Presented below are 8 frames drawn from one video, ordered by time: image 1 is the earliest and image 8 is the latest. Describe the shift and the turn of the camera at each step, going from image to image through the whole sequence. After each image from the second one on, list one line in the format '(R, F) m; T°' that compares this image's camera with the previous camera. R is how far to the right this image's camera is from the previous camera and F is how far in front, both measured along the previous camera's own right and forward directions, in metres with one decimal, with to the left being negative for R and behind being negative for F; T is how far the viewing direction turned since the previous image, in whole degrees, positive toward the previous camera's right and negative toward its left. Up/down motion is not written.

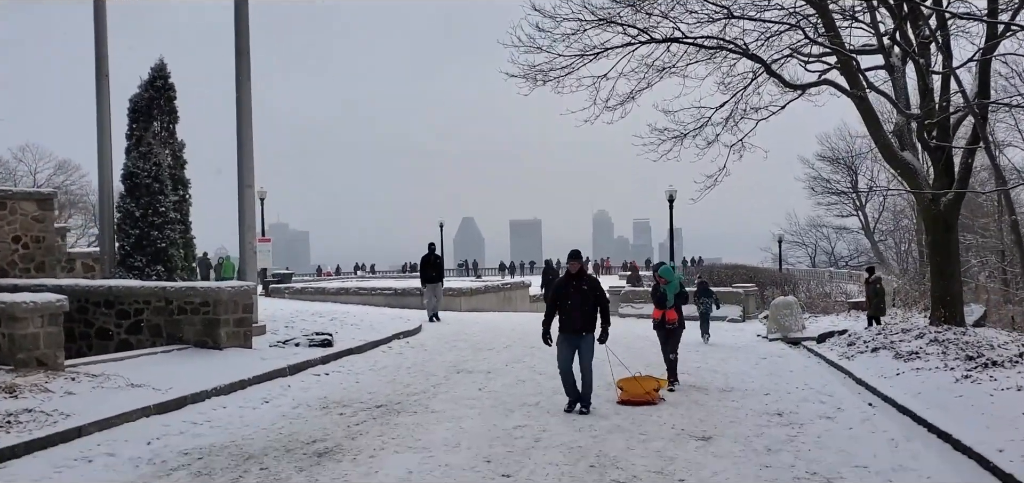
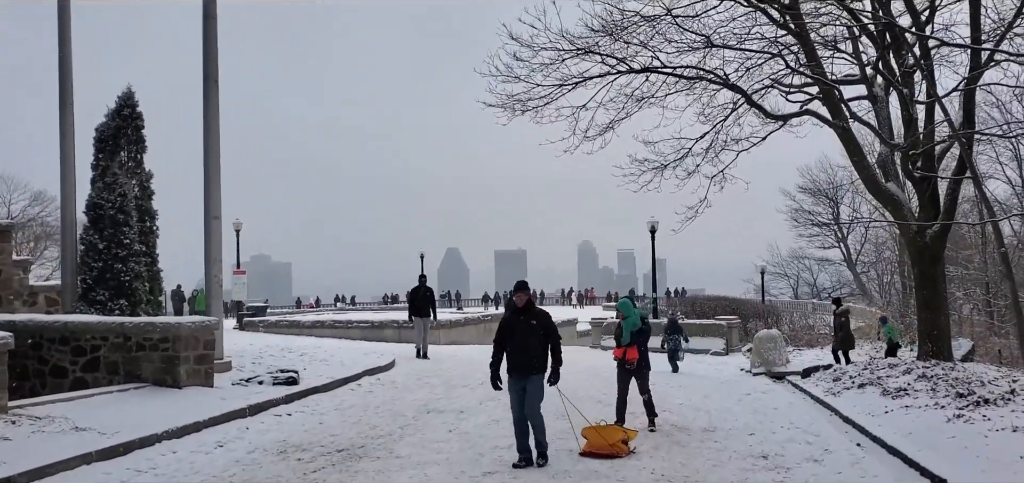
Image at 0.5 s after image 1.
(+0.1, +0.4) m; +1°
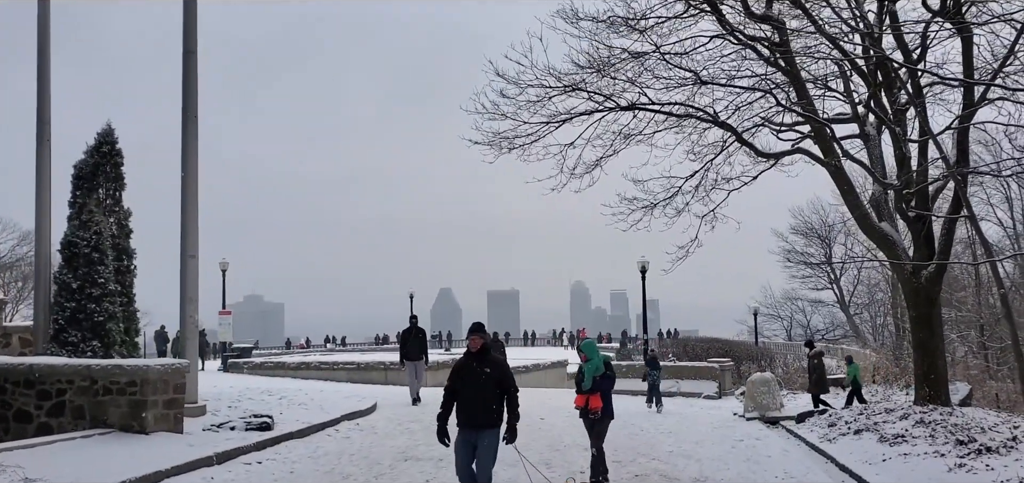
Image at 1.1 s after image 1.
(+0.1, +0.3) m; 0°
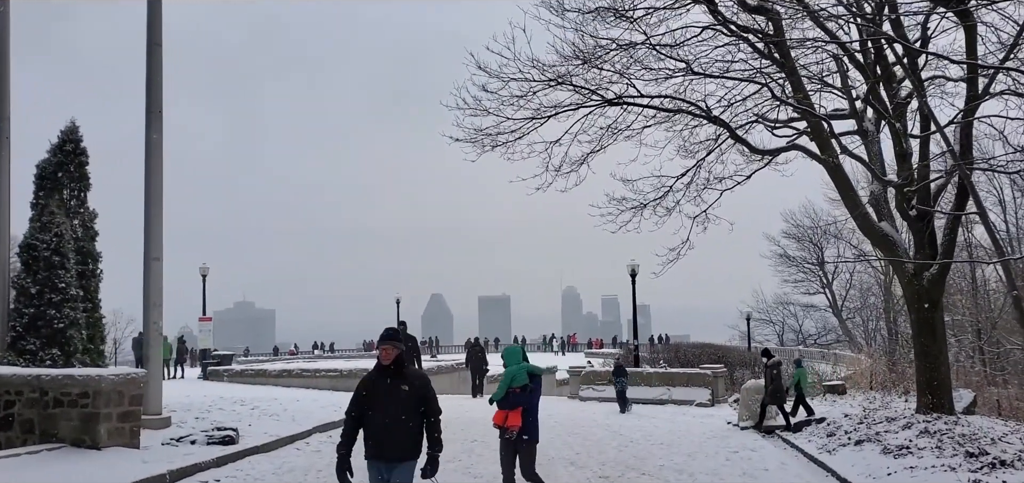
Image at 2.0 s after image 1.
(+0.1, +0.6) m; +1°
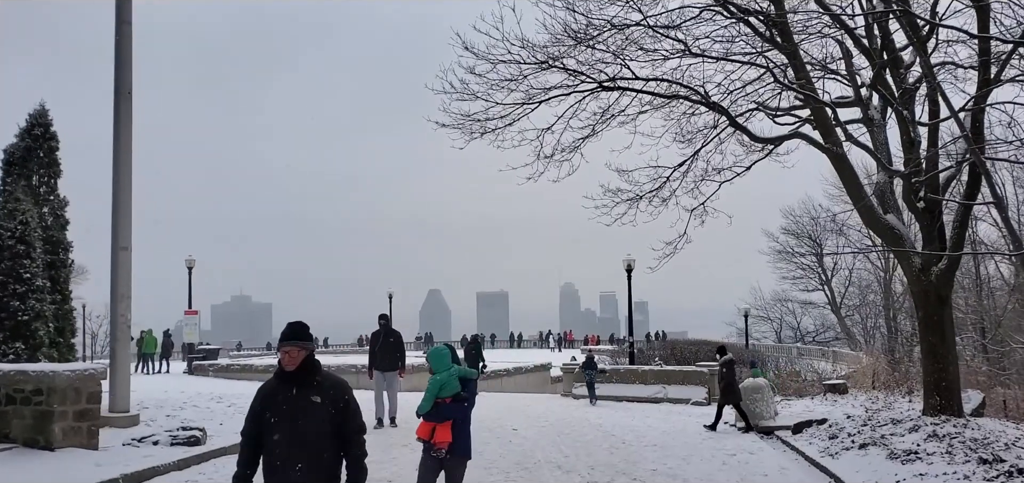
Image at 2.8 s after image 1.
(+0.2, +0.6) m; 0°
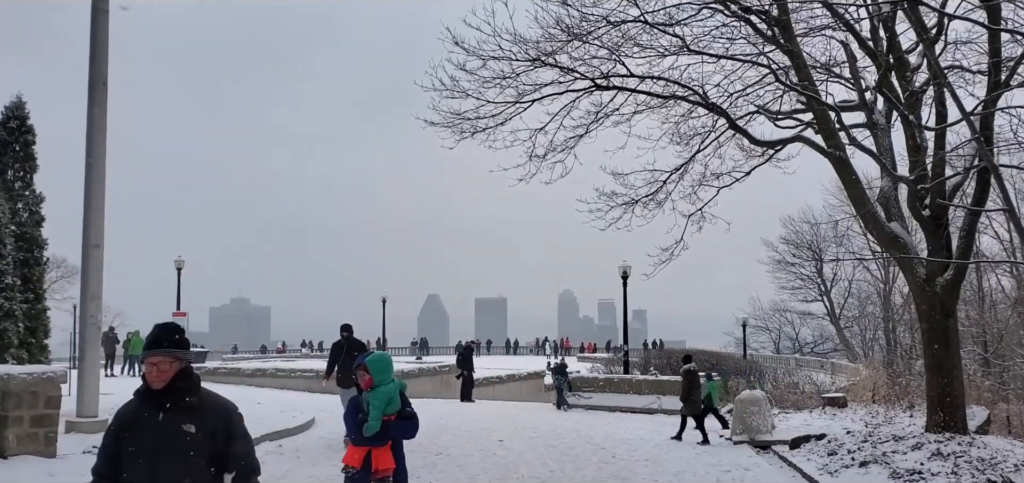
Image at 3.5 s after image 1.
(+0.2, +0.5) m; 0°
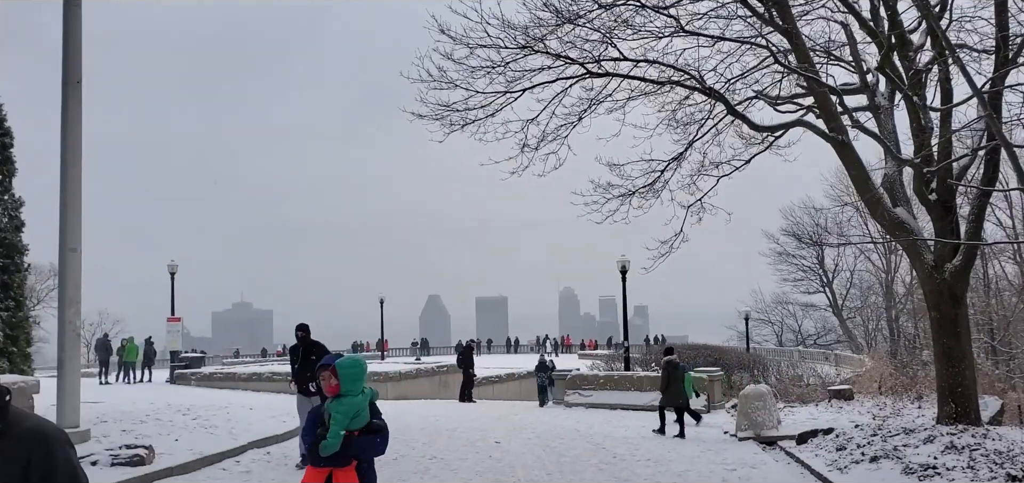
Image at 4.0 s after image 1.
(+0.1, +0.4) m; 0°
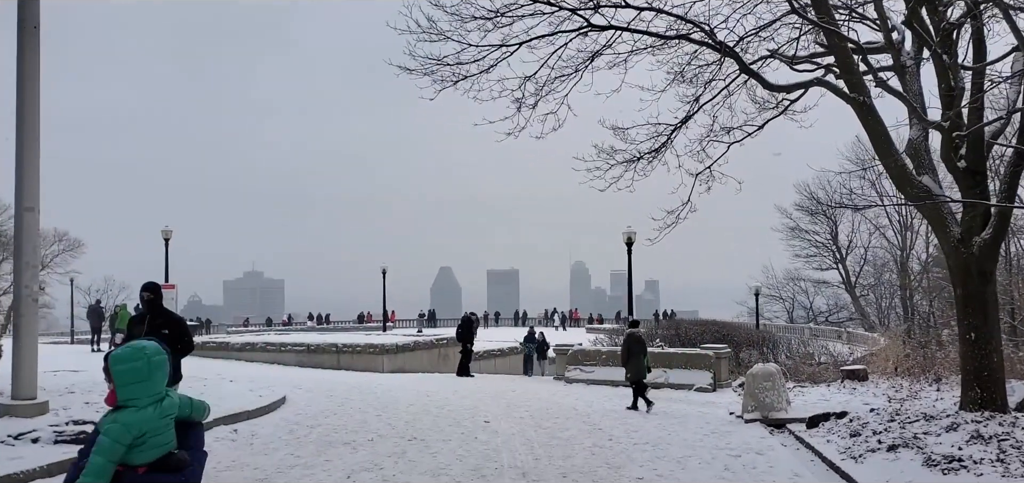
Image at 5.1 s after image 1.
(+0.3, +0.8) m; -1°
